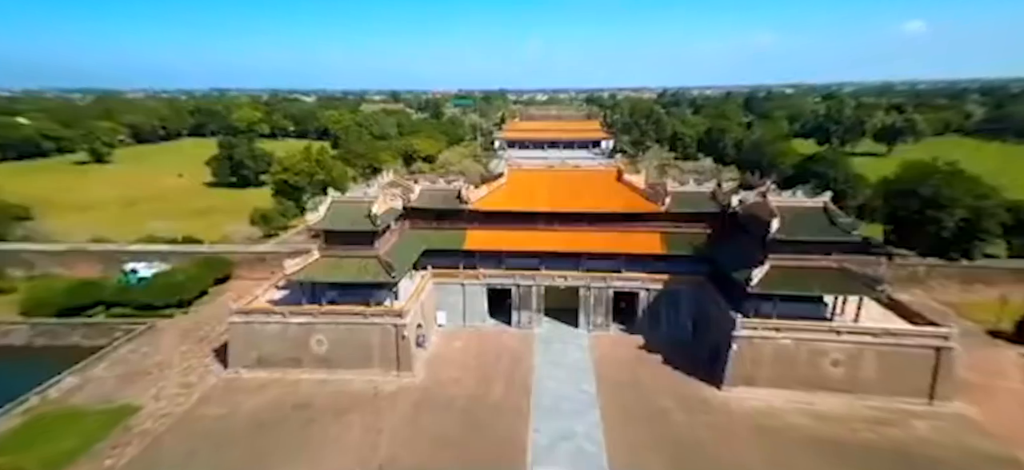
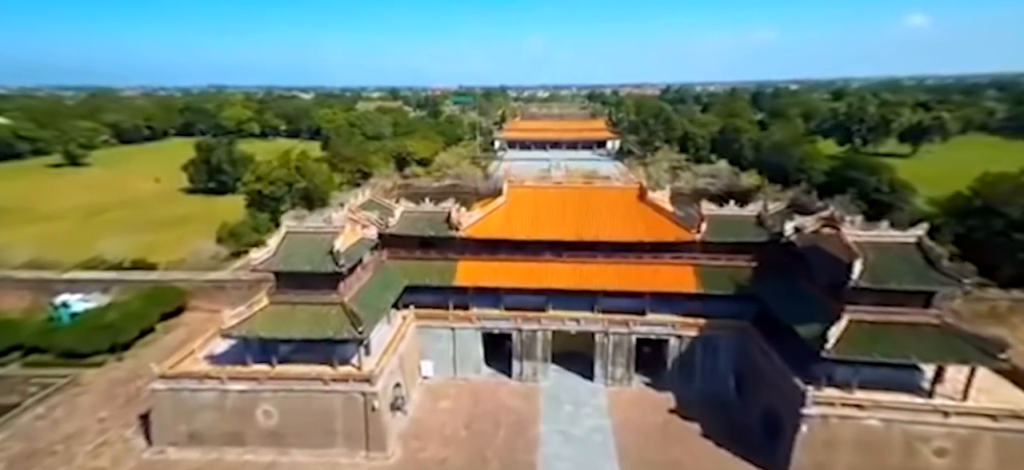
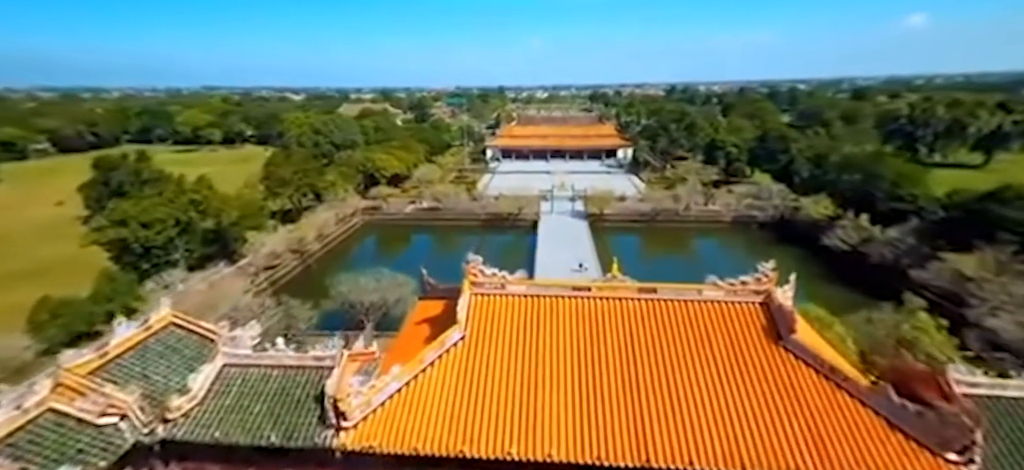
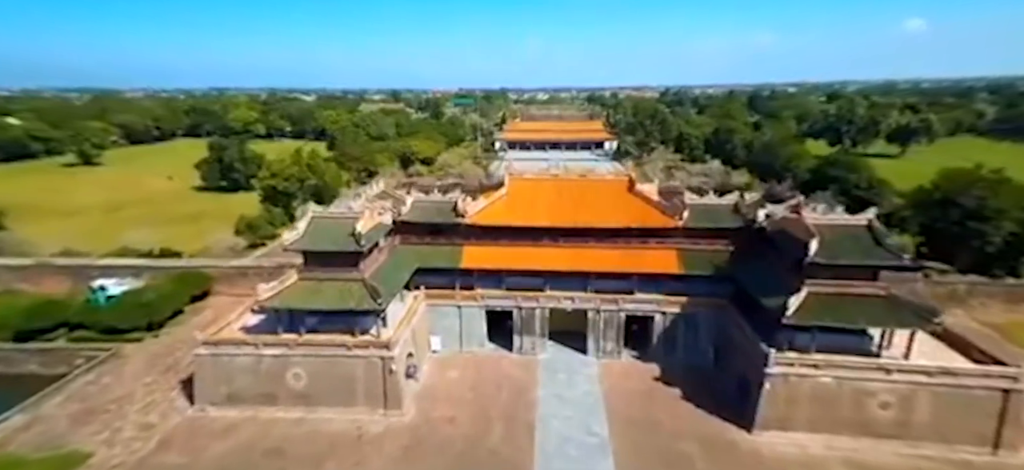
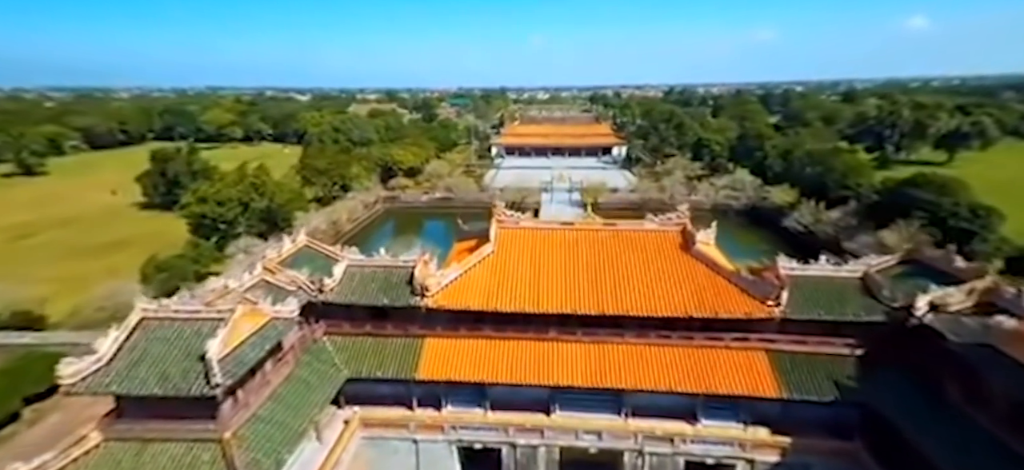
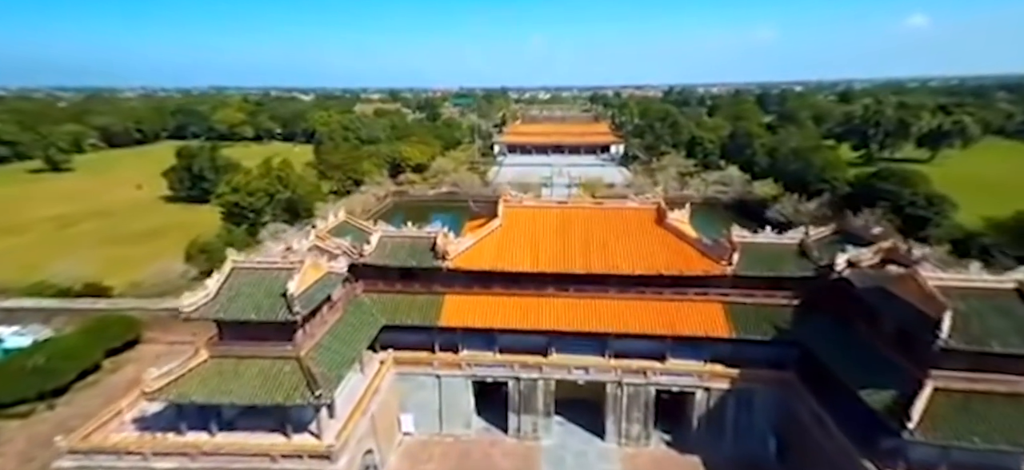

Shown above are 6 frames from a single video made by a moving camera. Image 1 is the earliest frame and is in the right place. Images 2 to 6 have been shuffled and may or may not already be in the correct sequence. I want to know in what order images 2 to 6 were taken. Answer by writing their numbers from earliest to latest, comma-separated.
4, 2, 6, 5, 3
